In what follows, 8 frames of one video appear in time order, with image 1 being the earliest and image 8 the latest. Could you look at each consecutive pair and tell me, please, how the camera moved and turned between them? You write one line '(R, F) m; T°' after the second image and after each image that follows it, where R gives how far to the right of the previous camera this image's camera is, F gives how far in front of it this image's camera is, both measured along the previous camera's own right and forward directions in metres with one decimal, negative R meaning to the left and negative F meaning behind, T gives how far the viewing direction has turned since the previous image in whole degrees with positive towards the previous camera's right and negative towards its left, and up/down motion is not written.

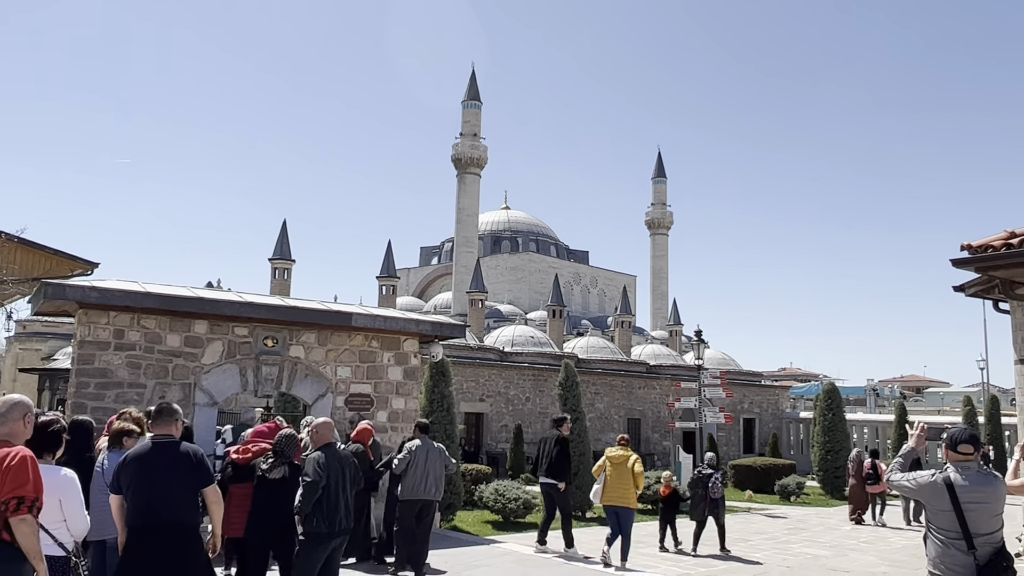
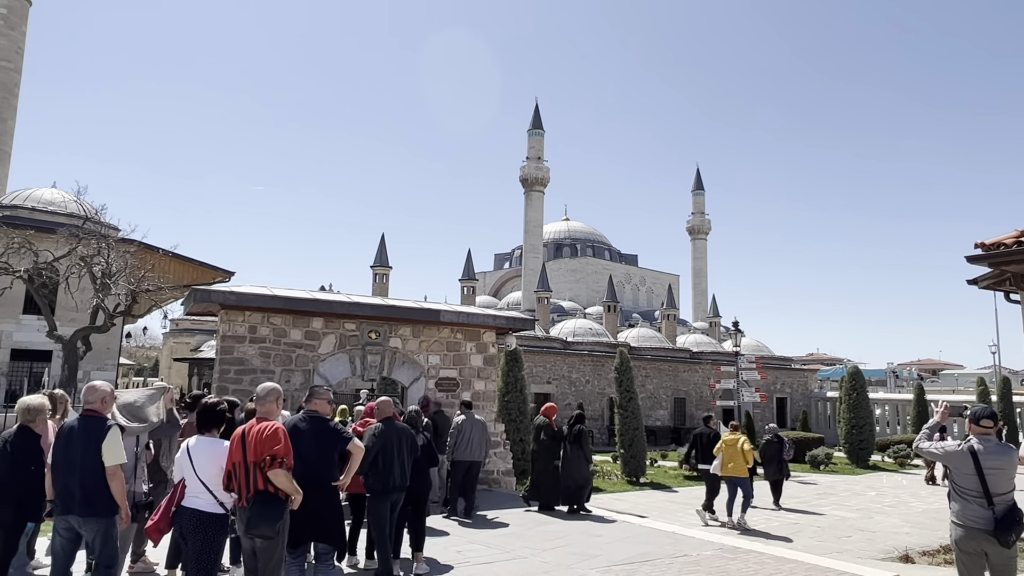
(-0.6, -1.3) m; -2°
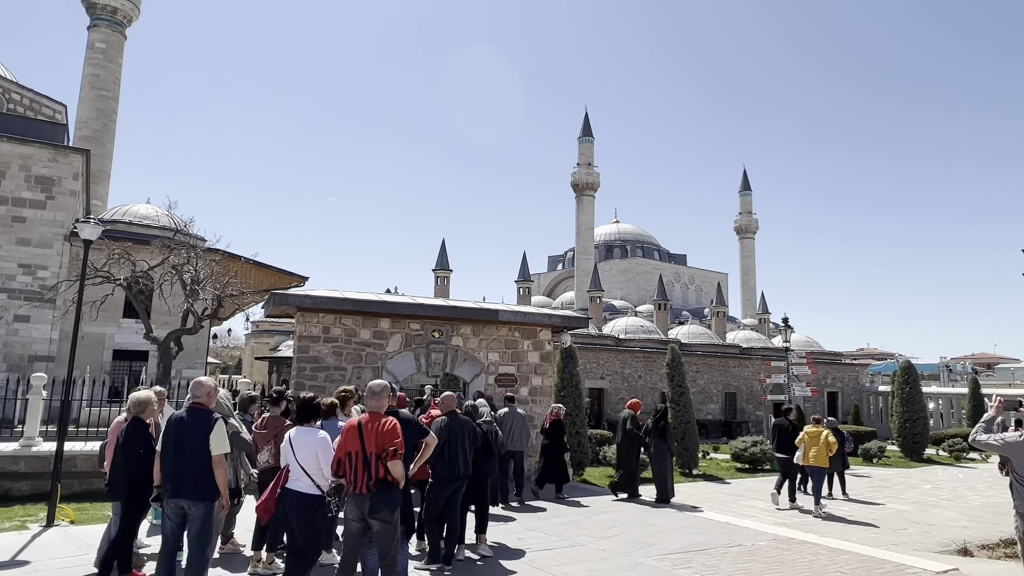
(-0.3, -0.5) m; -3°
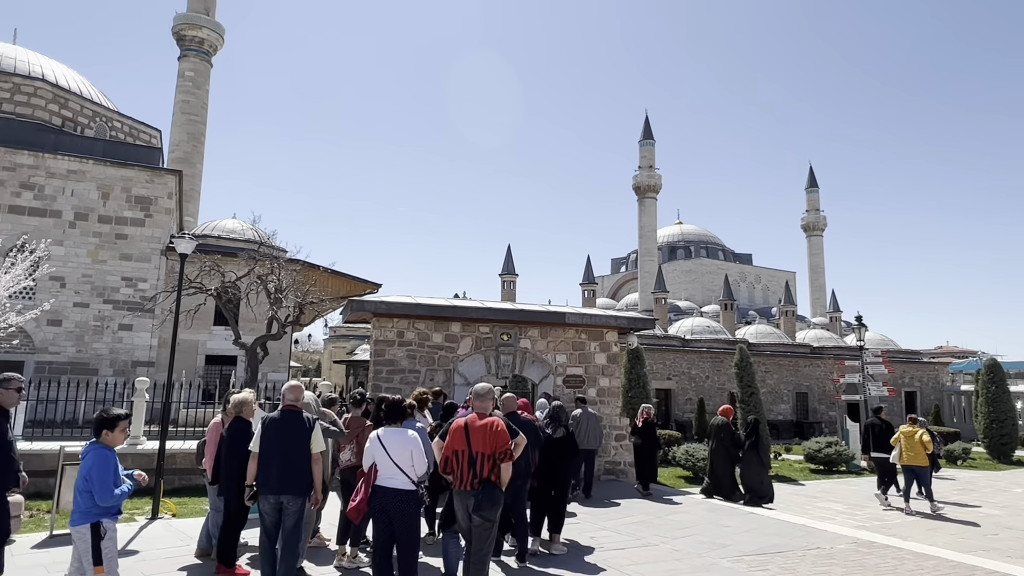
(-0.4, -0.2) m; -4°
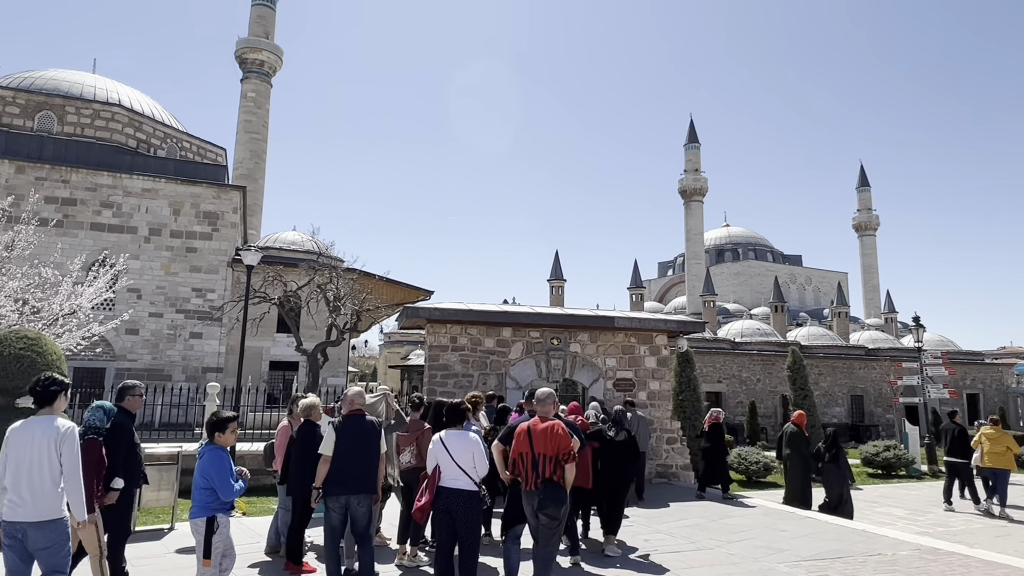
(-0.3, -0.2) m; -3°
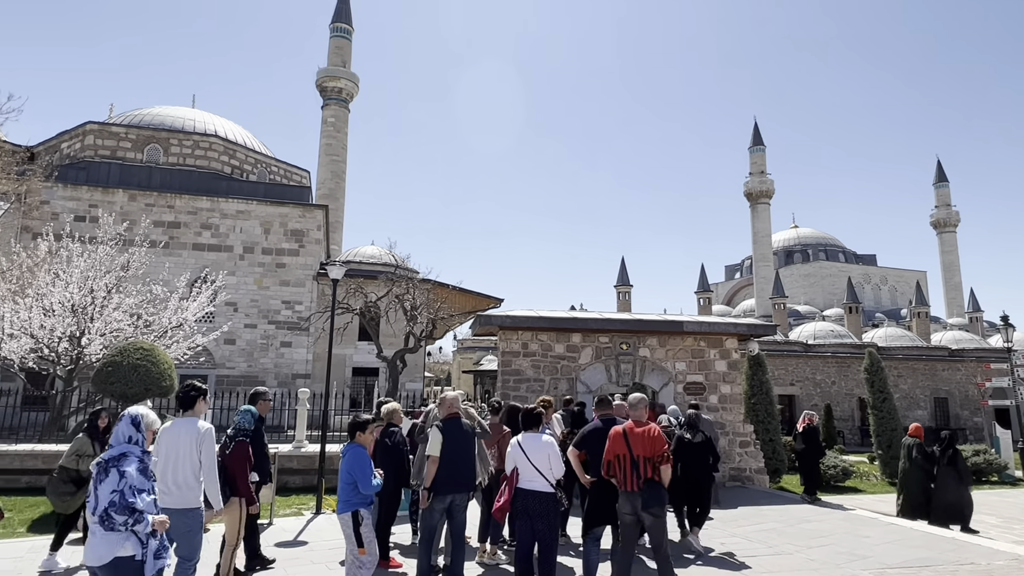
(-0.3, -0.4) m; -5°
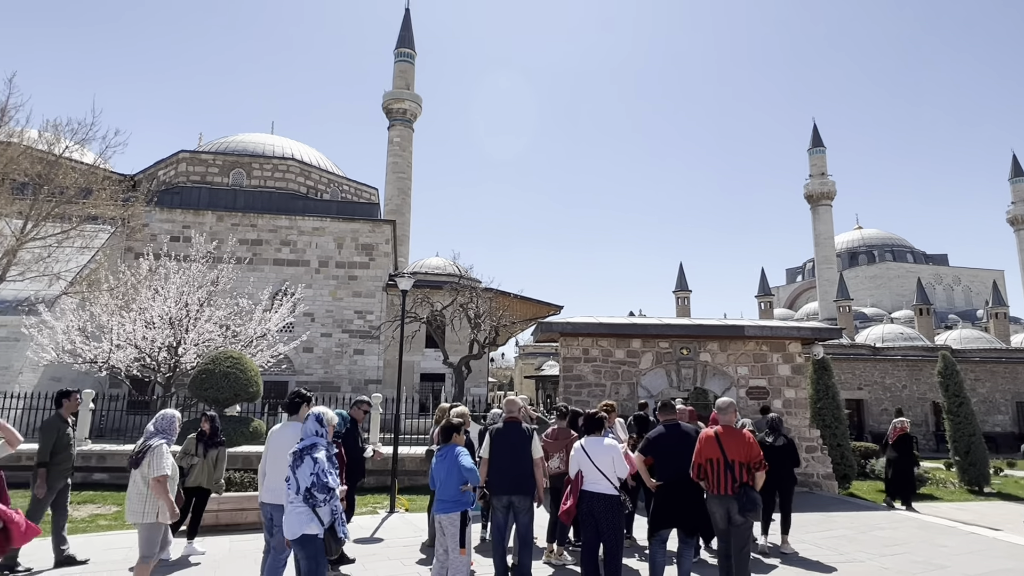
(-0.1, -0.4) m; -5°
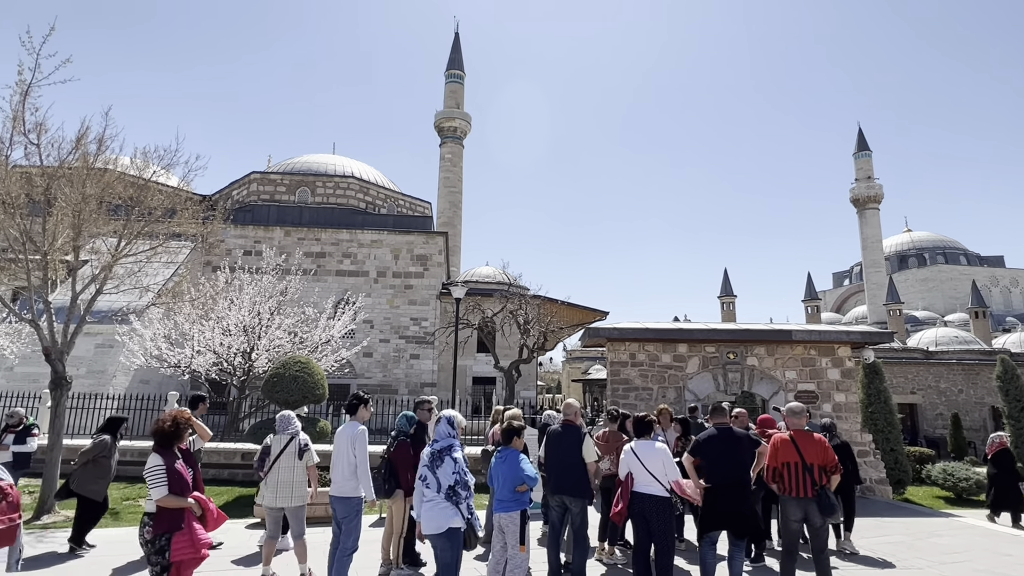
(0.0, -0.5) m; -5°
